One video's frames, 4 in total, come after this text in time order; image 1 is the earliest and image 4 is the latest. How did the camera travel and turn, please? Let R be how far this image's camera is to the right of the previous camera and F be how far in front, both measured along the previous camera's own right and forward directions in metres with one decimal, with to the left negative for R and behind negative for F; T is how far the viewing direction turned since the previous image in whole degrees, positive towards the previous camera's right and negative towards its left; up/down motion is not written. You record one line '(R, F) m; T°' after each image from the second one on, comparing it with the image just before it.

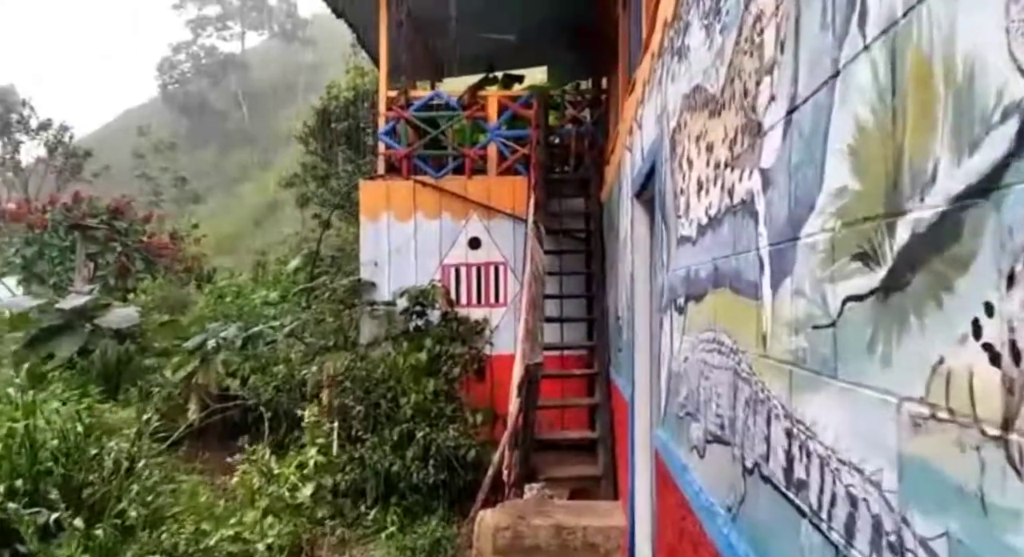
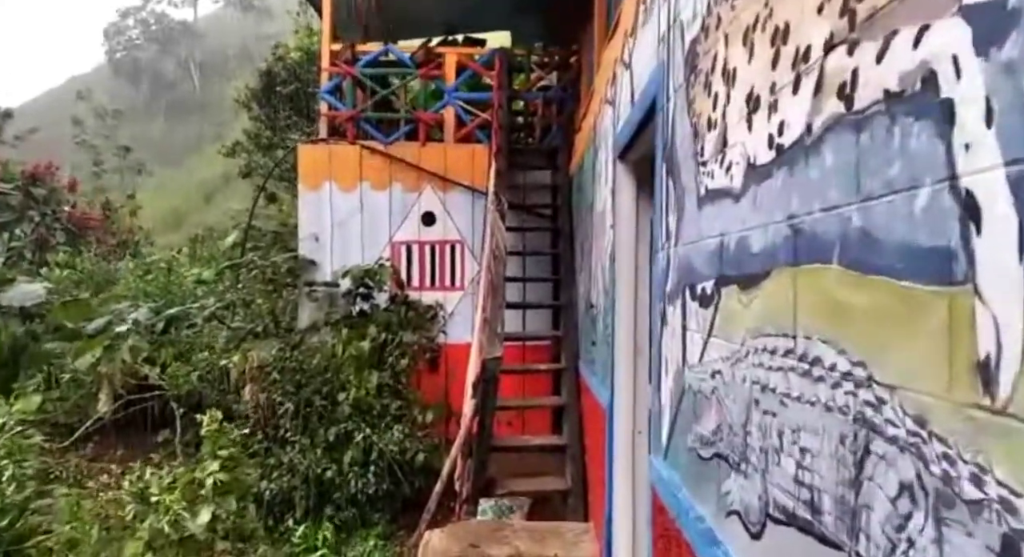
(0.0, +0.7) m; +3°
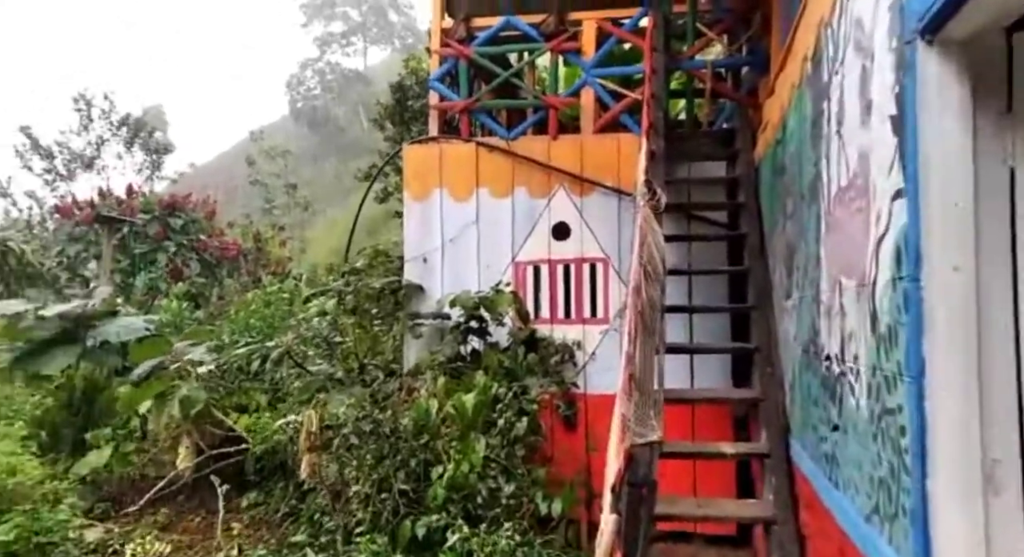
(0.0, +1.6) m; -12°
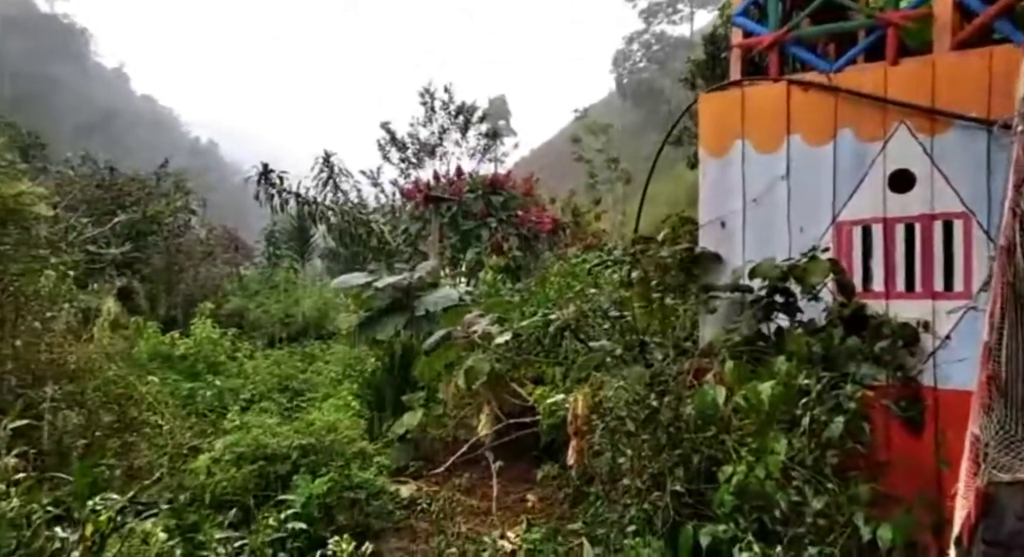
(+0.1, +0.6) m; -24°
